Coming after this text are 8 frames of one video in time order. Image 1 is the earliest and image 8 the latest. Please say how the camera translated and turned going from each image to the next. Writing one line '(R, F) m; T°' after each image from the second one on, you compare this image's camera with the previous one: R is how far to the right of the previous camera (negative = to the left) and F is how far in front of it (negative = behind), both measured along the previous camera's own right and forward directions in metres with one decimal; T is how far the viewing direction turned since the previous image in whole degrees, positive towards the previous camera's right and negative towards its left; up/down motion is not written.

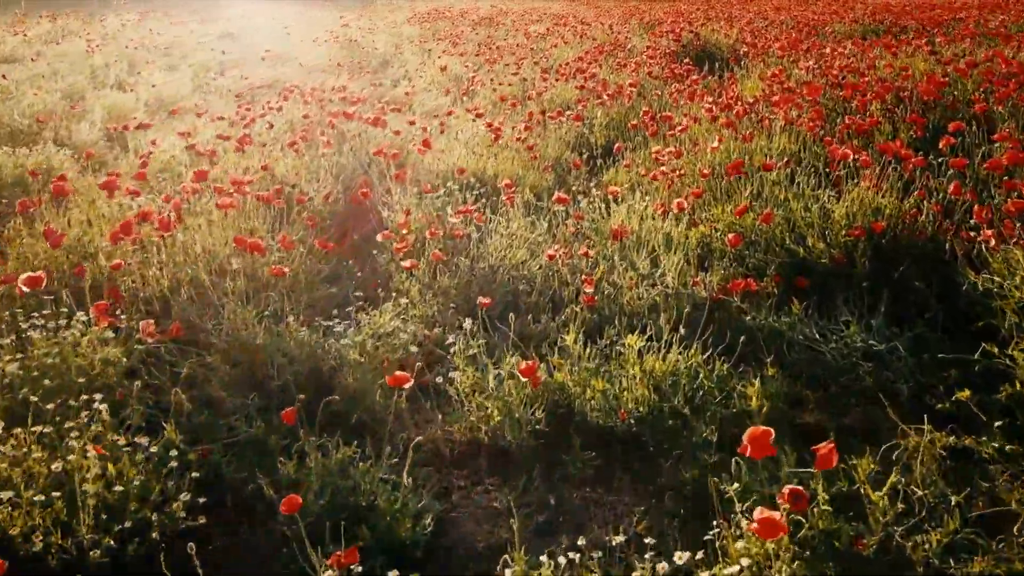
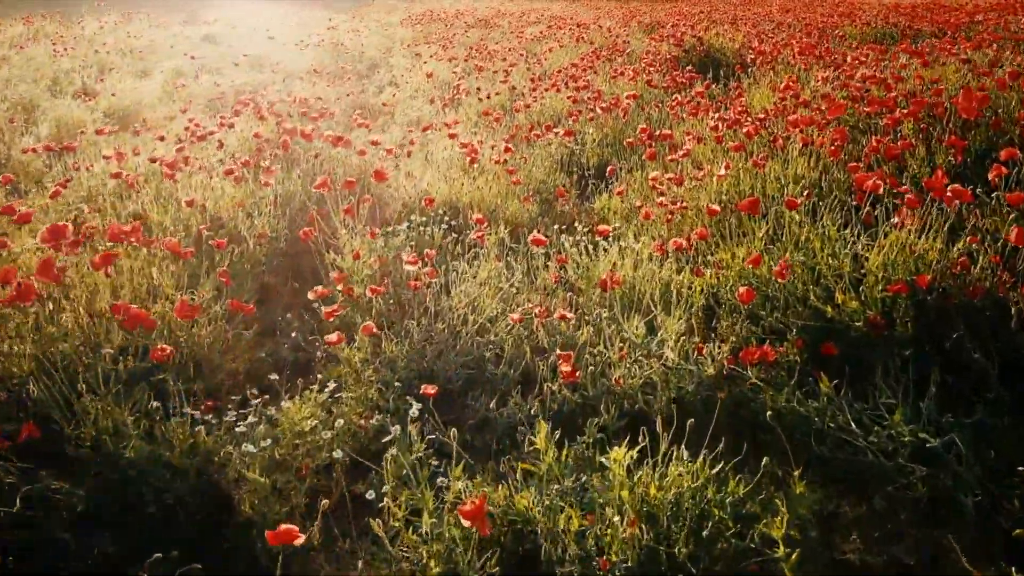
(+0.1, +0.6) m; 0°
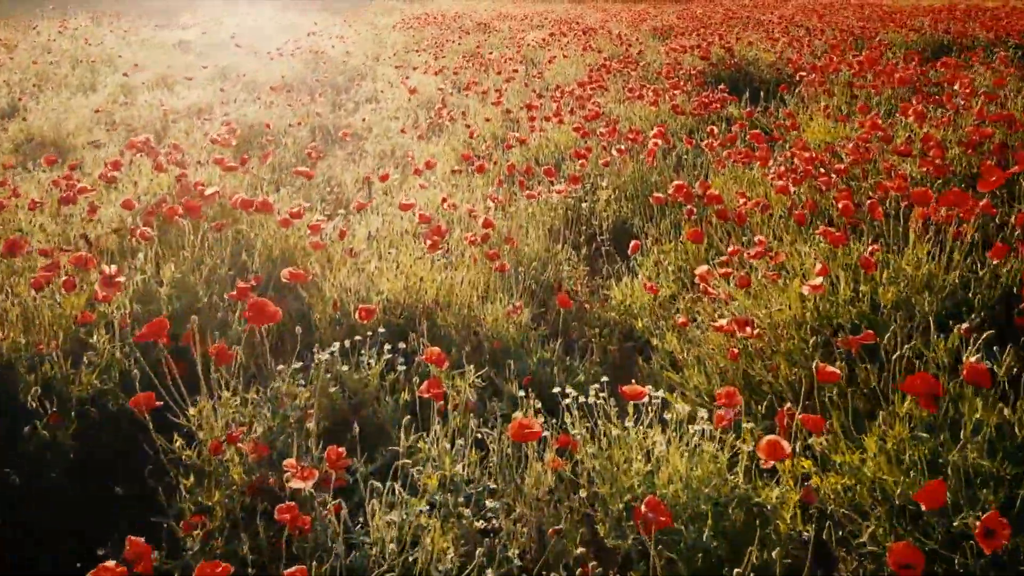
(+0.1, +1.3) m; 0°
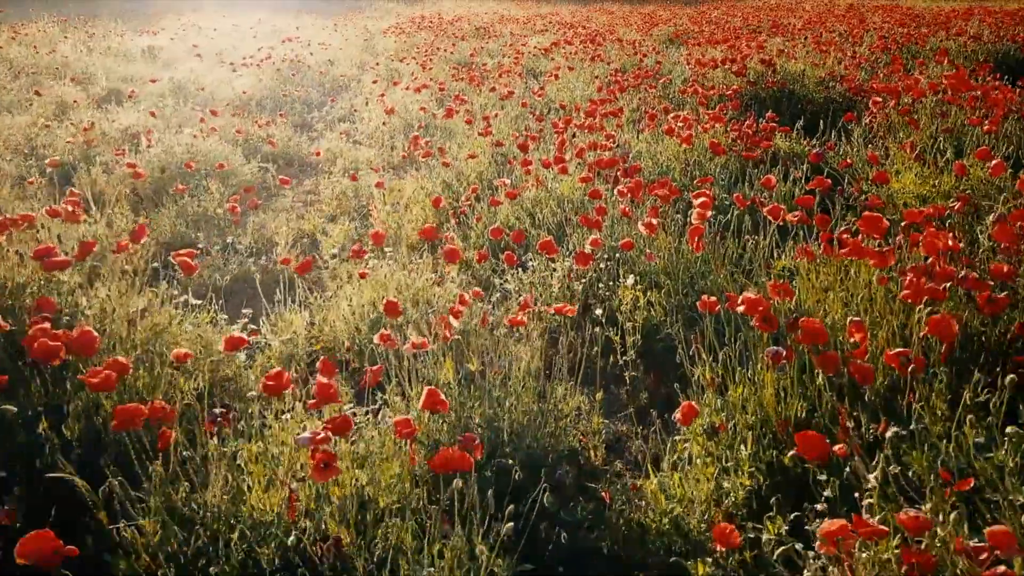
(+0.1, +1.2) m; 0°
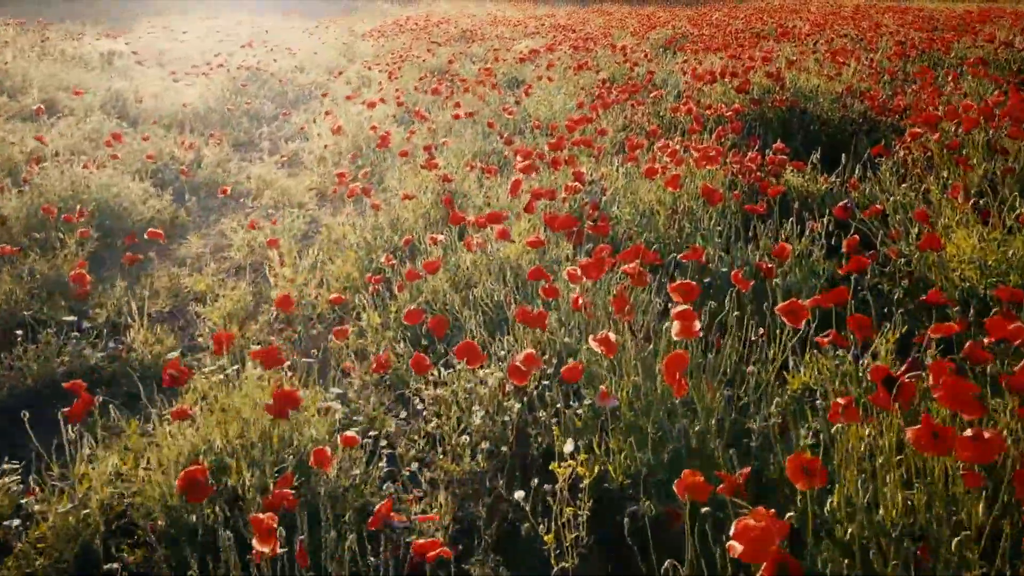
(+0.3, +0.9) m; 0°
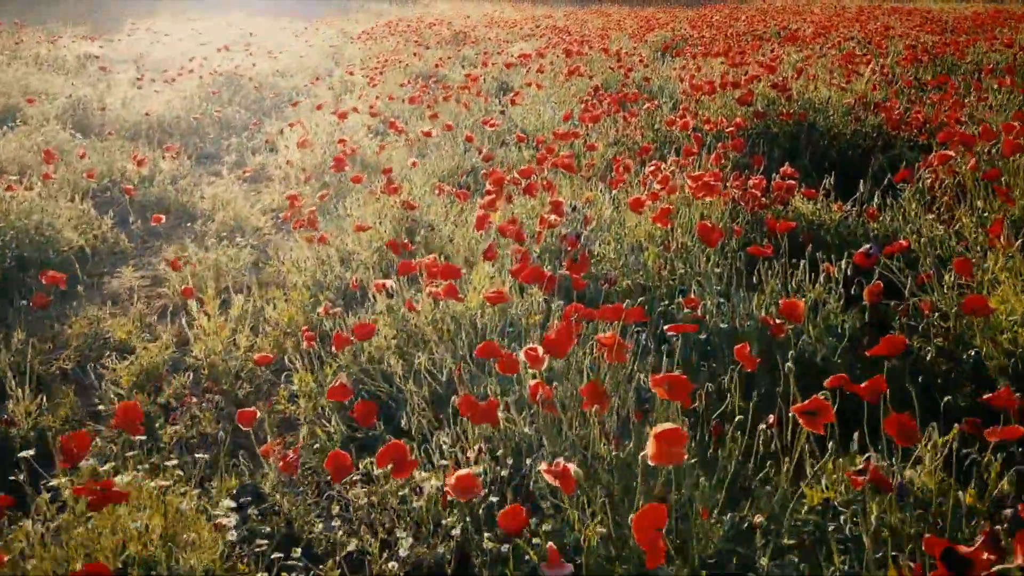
(+0.1, +0.5) m; 0°
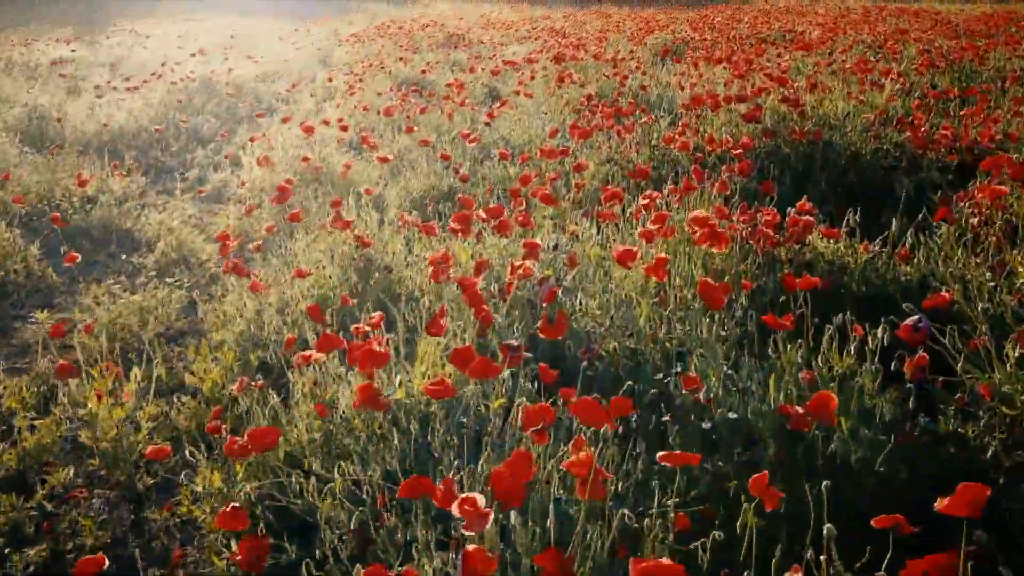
(+0.1, +0.5) m; 0°
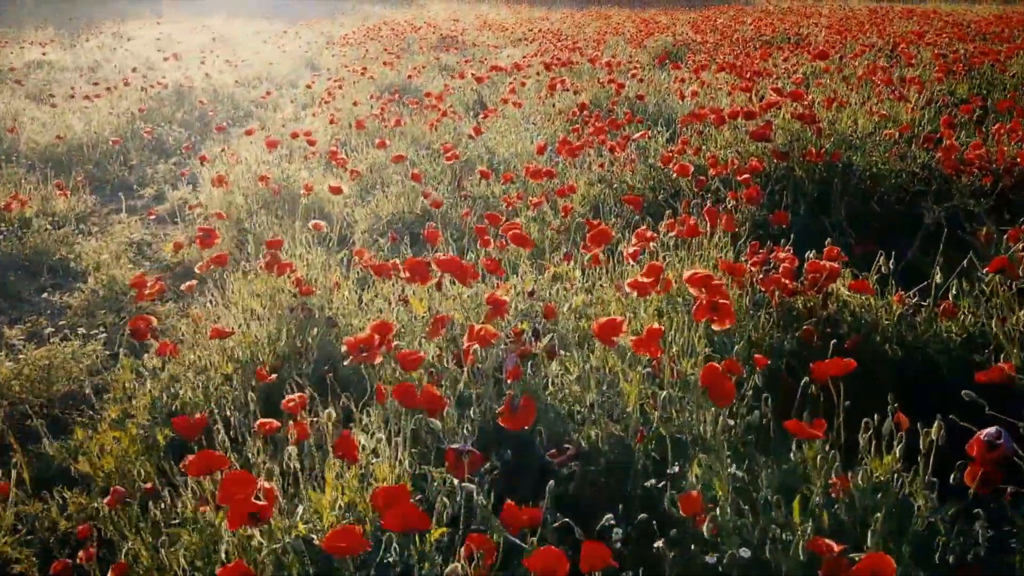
(+0.1, +0.5) m; 0°
